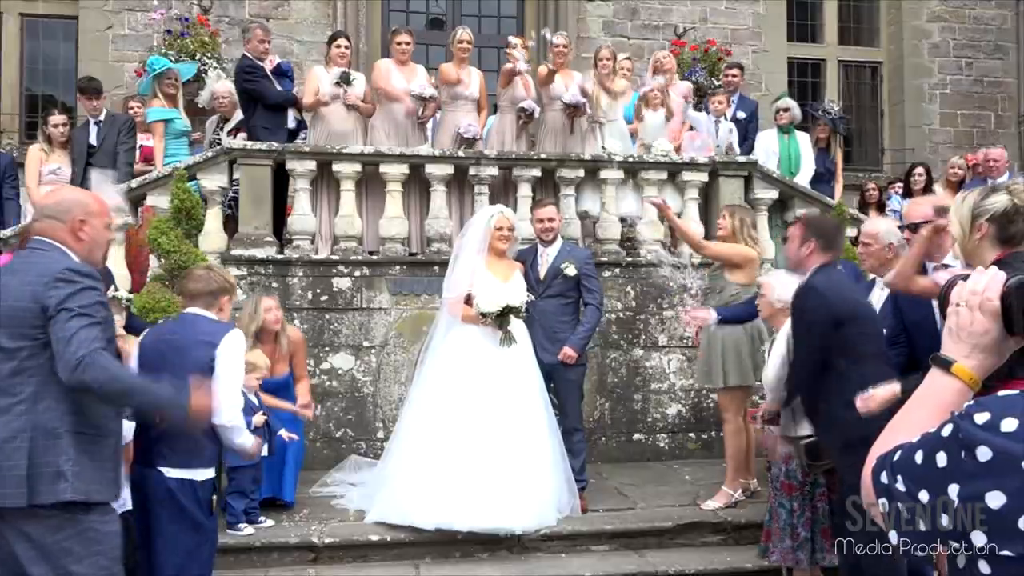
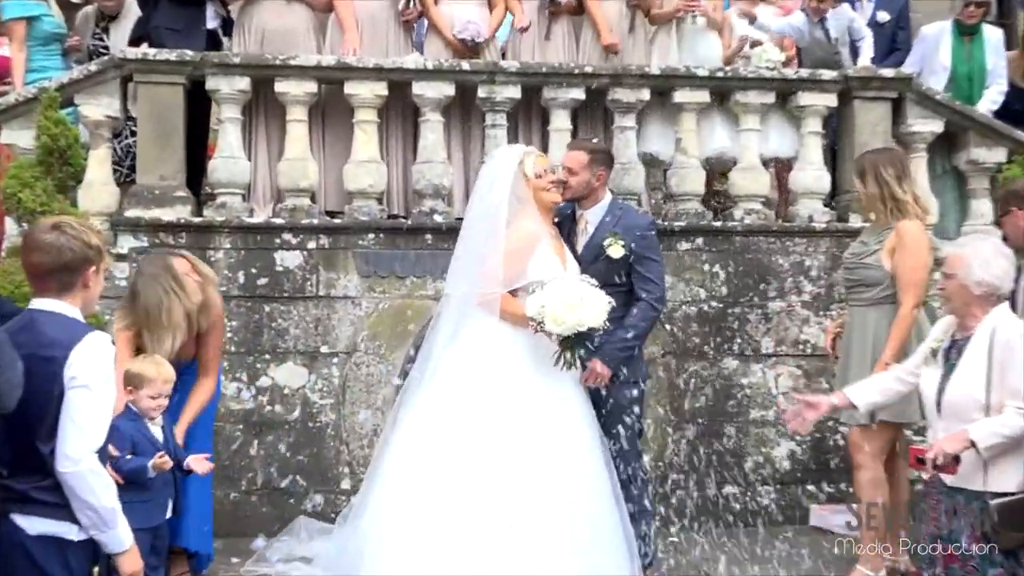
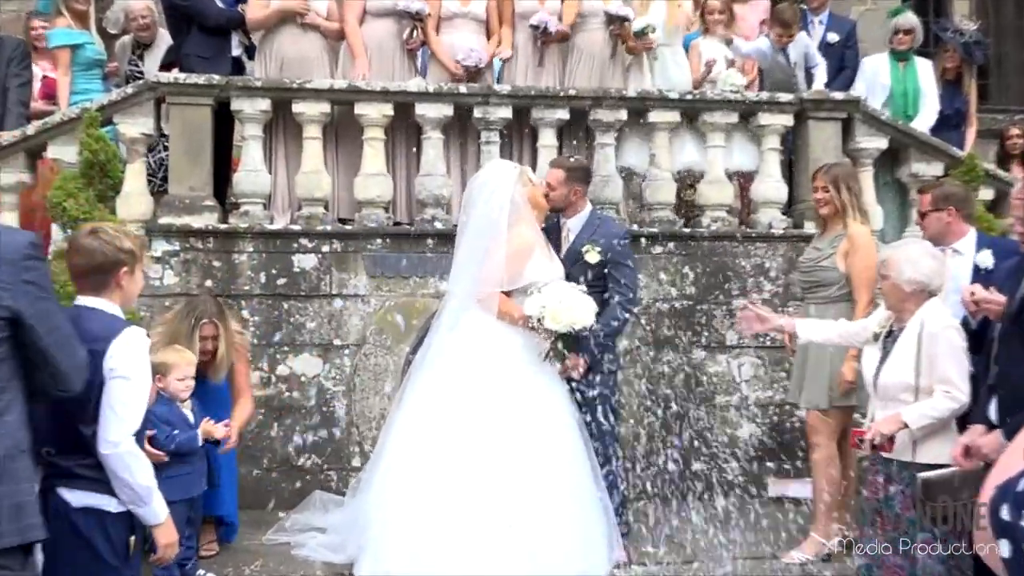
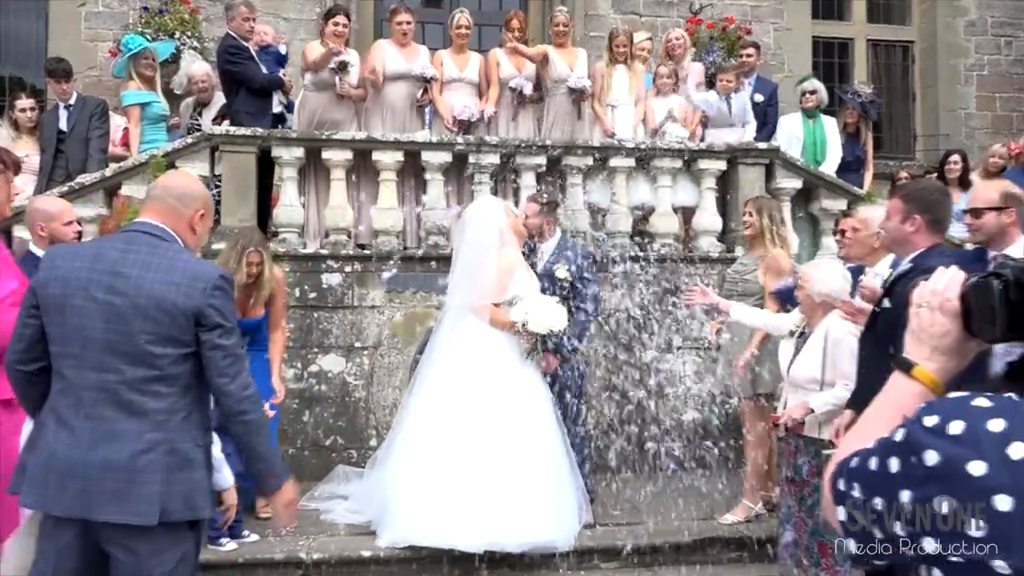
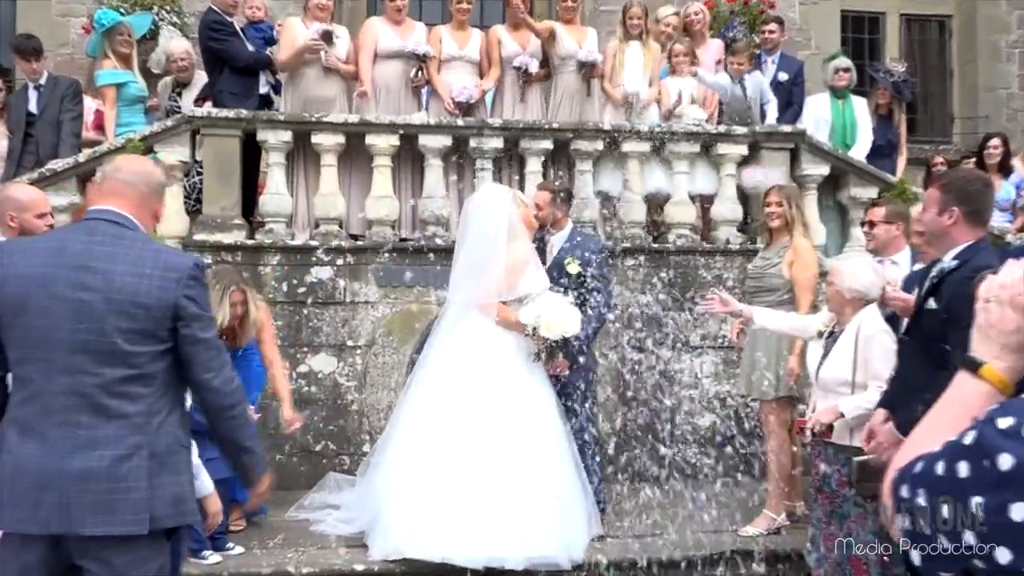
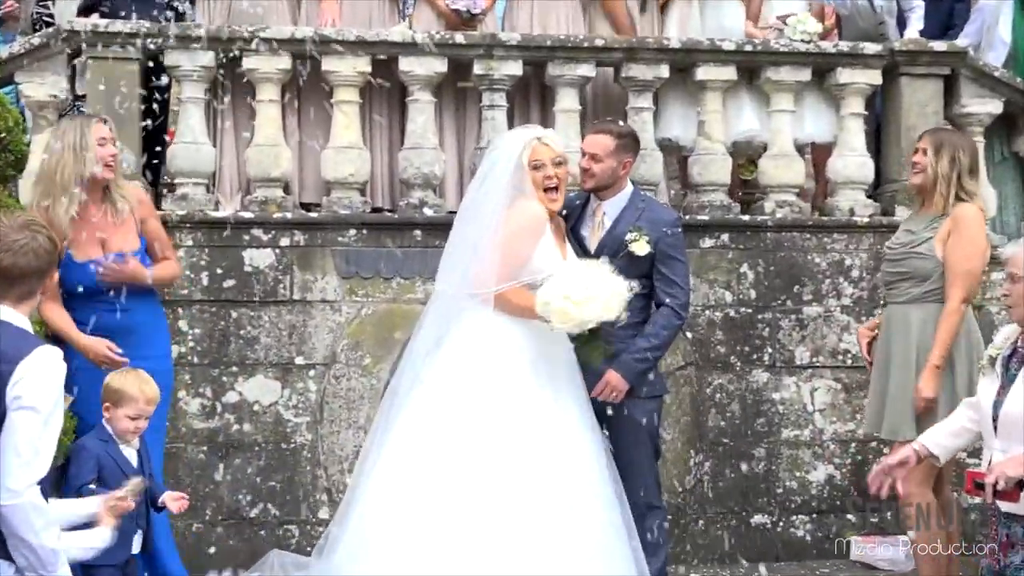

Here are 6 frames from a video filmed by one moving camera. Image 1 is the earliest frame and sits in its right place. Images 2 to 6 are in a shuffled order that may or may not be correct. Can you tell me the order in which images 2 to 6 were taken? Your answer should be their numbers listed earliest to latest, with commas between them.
4, 5, 3, 2, 6
